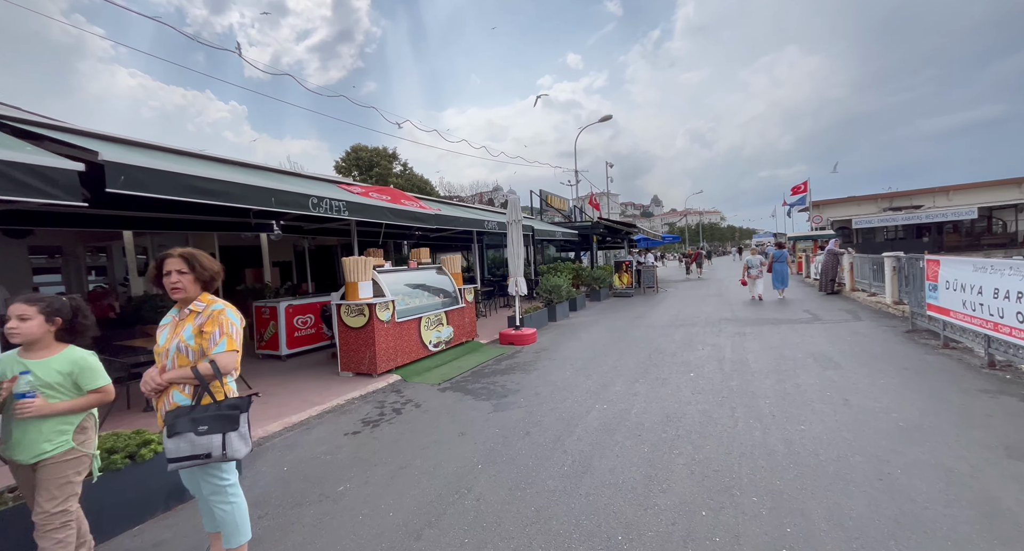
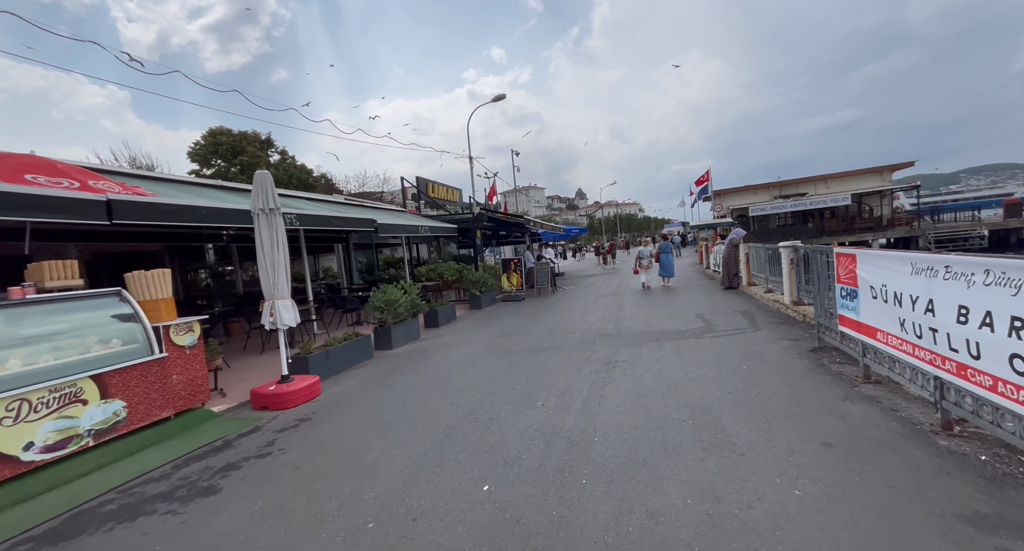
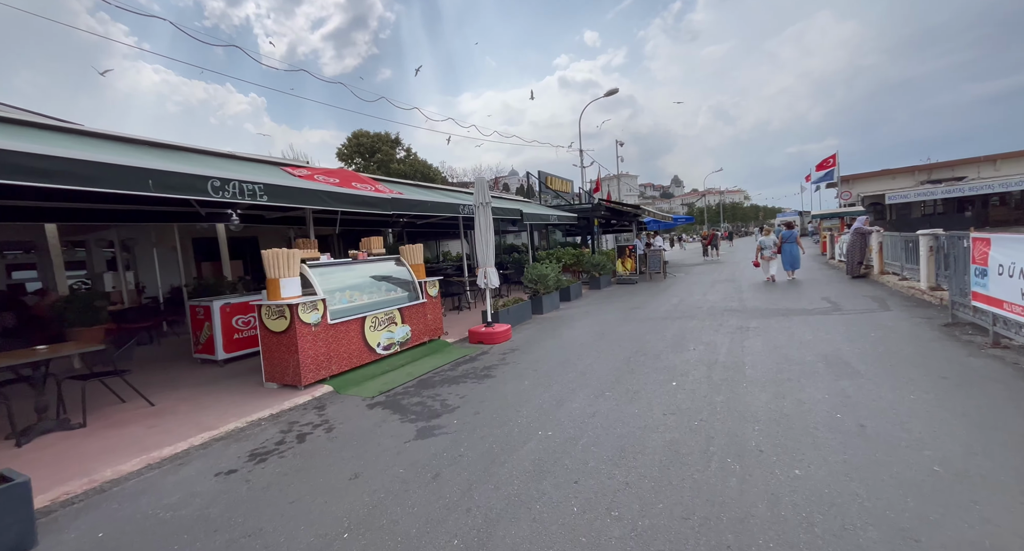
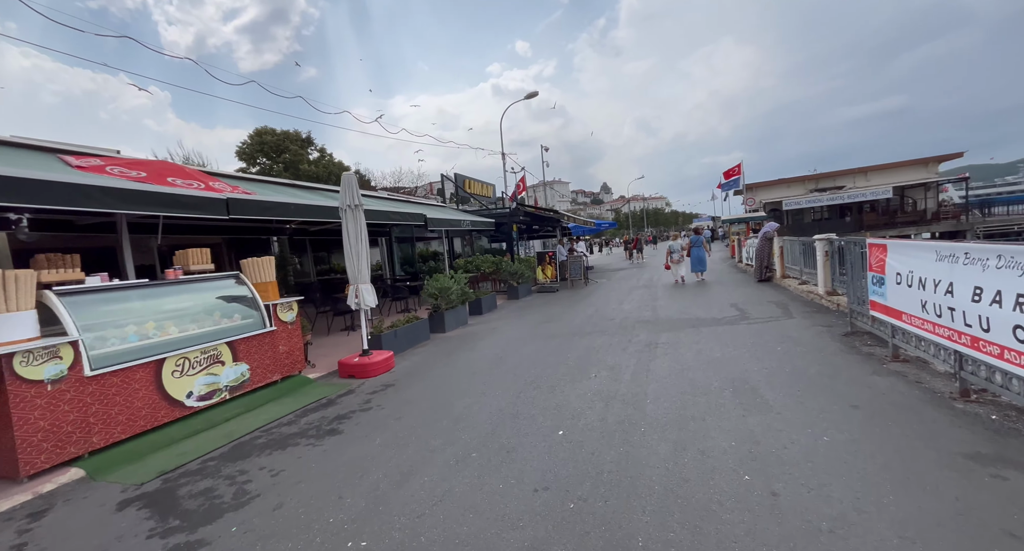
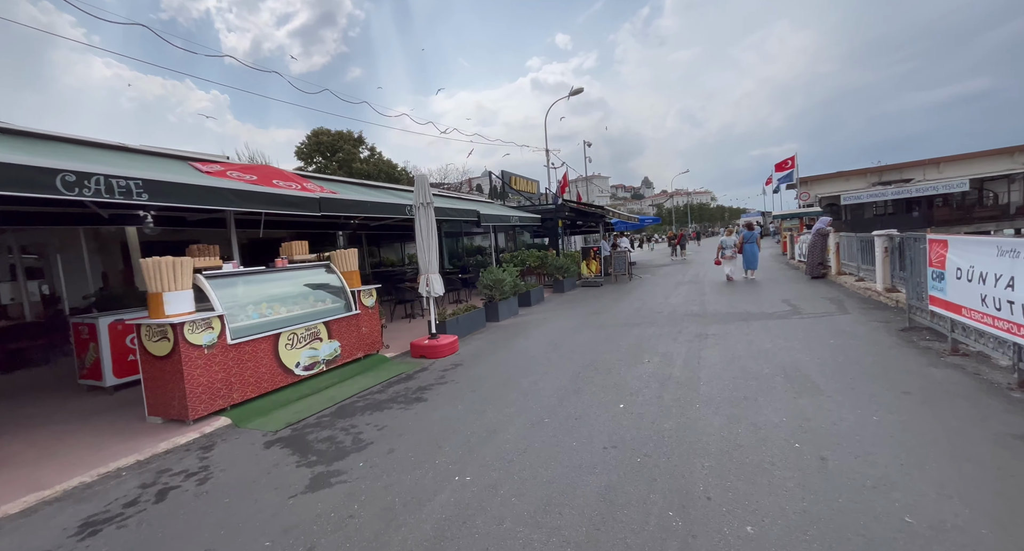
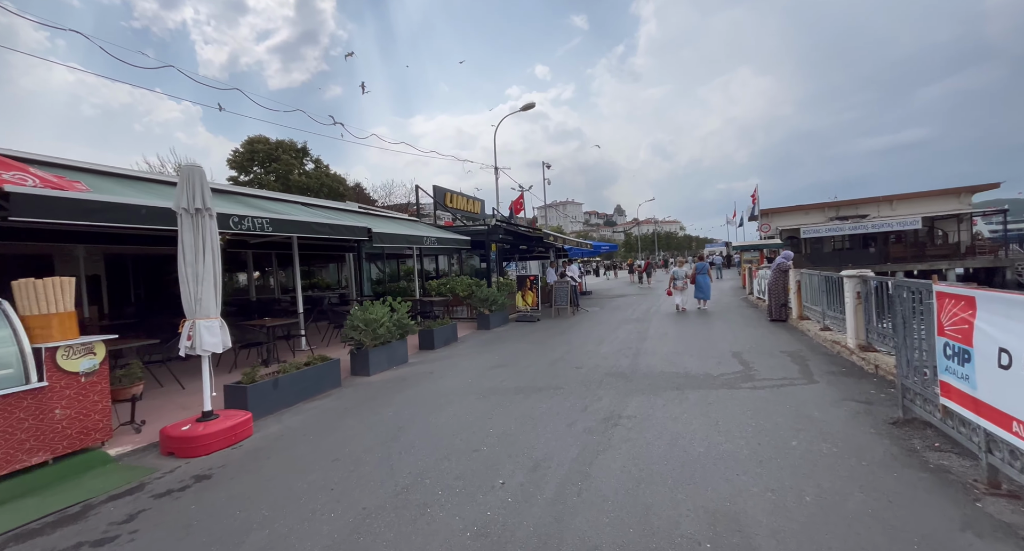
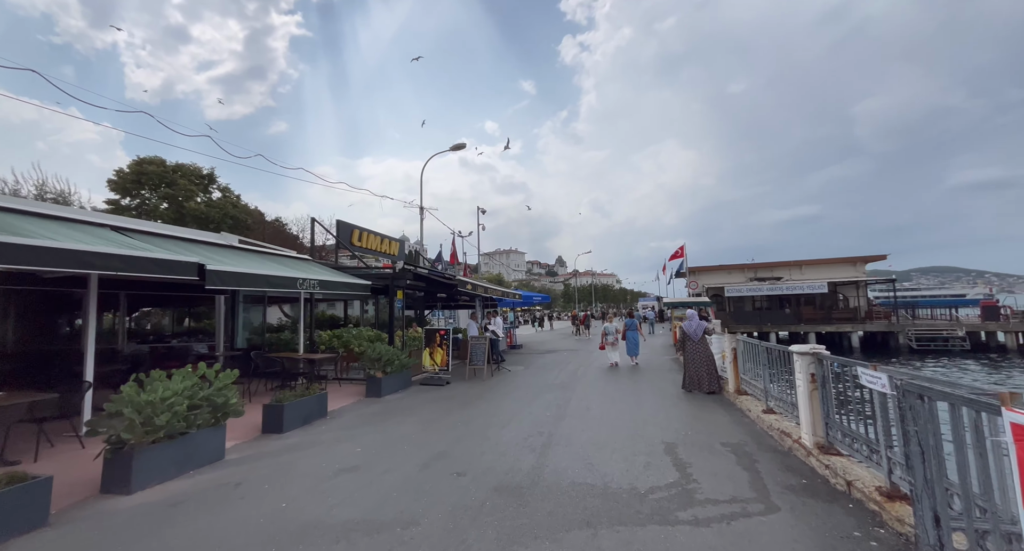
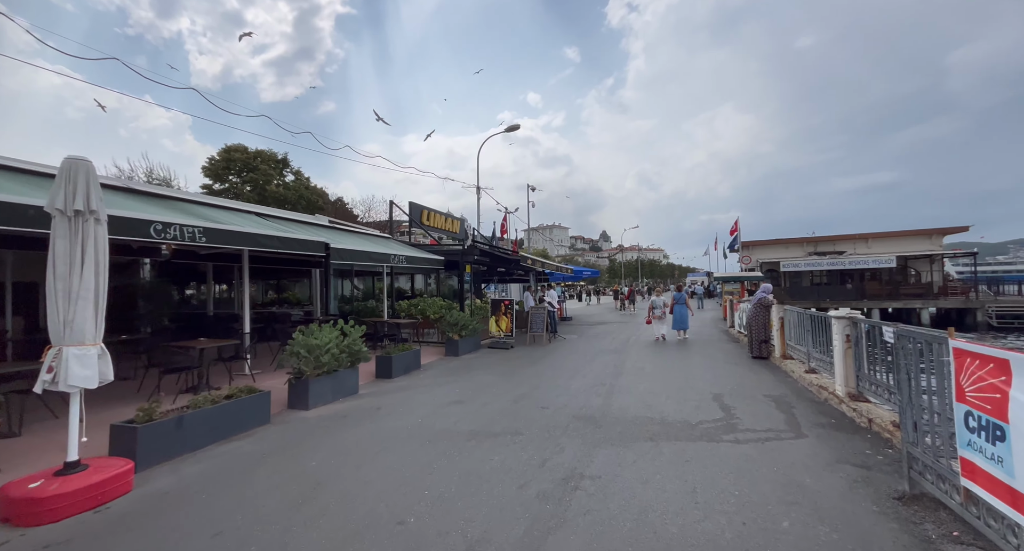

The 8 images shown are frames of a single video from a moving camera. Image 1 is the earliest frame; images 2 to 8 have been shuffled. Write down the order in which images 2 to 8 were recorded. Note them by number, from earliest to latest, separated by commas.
3, 5, 4, 2, 6, 8, 7
